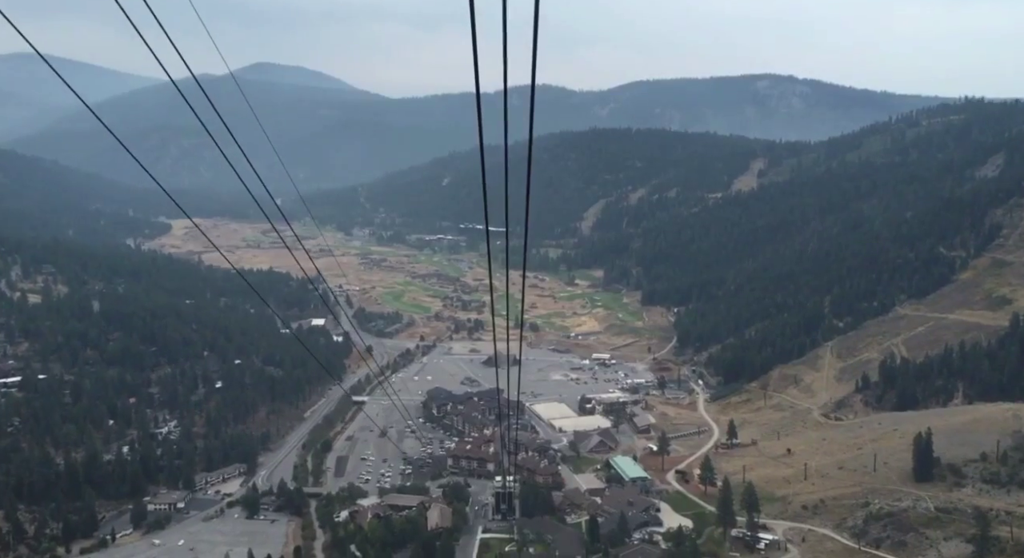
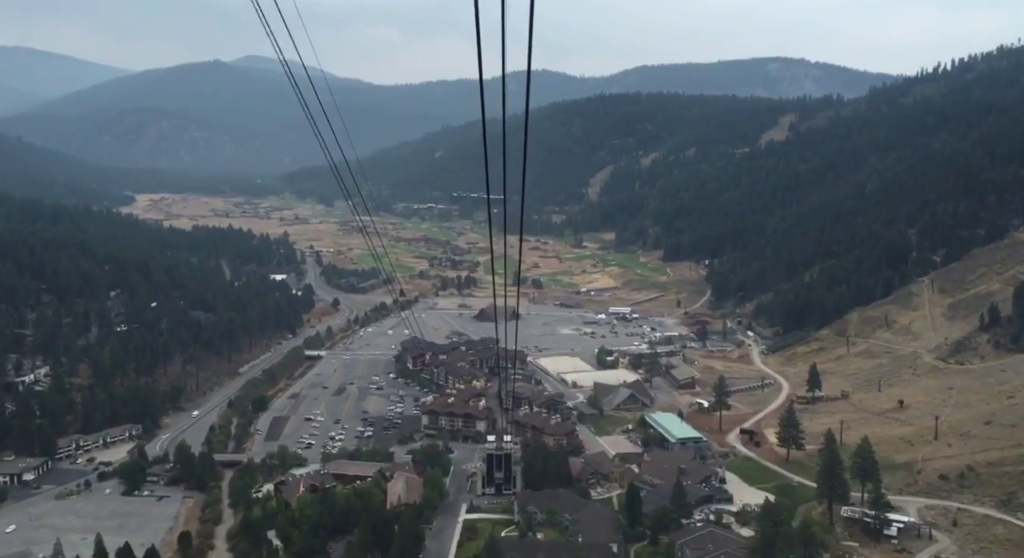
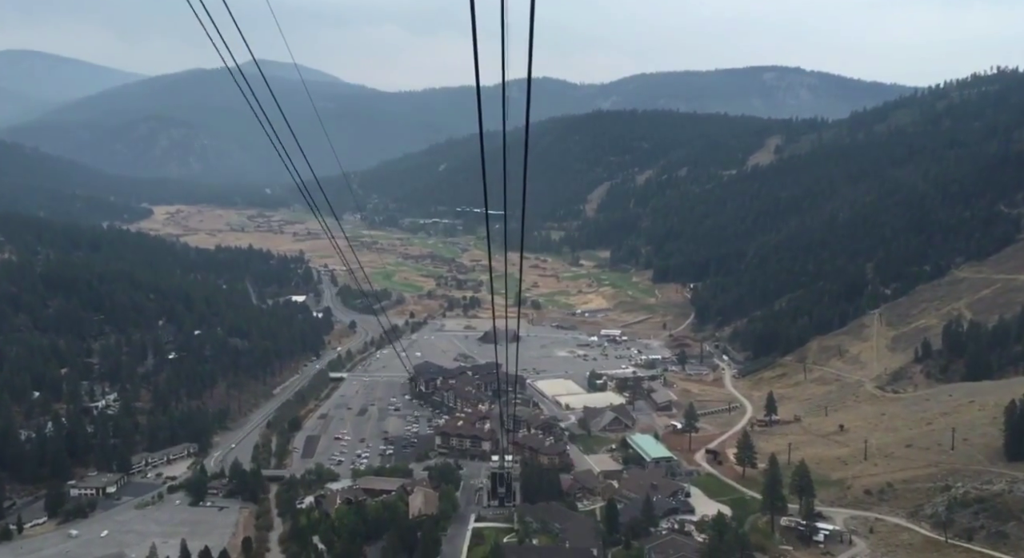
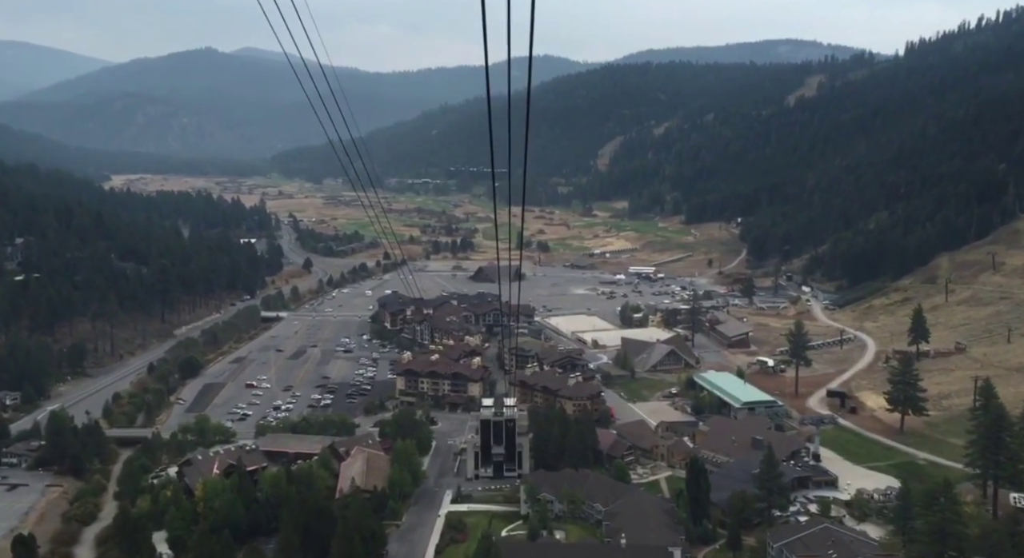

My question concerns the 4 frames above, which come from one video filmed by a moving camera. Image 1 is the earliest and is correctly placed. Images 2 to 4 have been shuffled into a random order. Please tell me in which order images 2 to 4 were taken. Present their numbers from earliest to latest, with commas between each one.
3, 2, 4
